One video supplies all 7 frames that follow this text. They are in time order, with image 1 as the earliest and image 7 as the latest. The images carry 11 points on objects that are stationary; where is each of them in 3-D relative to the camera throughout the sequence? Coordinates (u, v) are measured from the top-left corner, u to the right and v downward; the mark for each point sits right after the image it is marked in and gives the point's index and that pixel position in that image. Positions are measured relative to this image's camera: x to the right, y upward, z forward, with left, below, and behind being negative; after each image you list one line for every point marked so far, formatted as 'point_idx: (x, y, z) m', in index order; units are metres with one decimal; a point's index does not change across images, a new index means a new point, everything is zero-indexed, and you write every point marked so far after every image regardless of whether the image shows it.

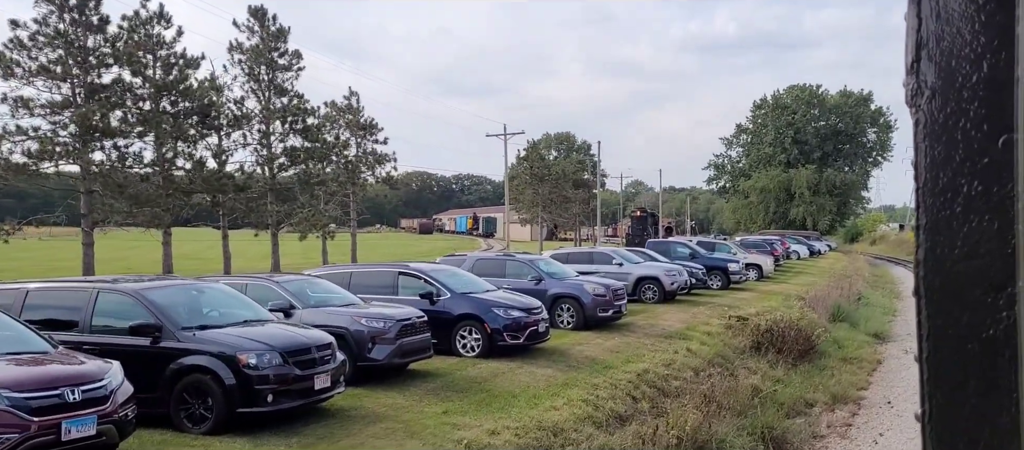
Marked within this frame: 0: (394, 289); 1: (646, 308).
0: (-1.7, -0.9, +11.4) m
1: (+2.9, -1.8, +17.8) m
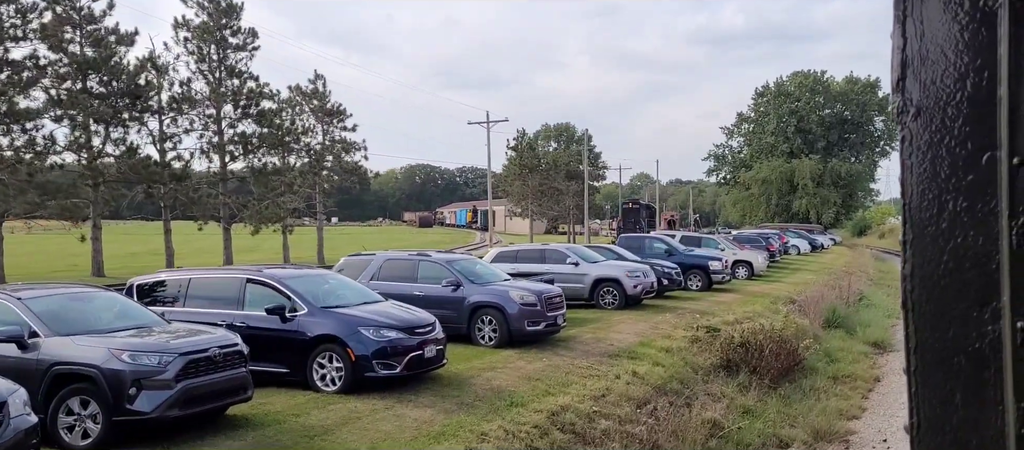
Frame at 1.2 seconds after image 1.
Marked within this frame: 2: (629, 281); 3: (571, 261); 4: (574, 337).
0: (-3.0, -0.8, +8.9) m
1: (+1.6, -1.7, +15.2) m
2: (+2.3, -1.1, +16.1) m
3: (+1.2, -0.7, +16.3) m
4: (+1.0, -1.8, +12.8) m
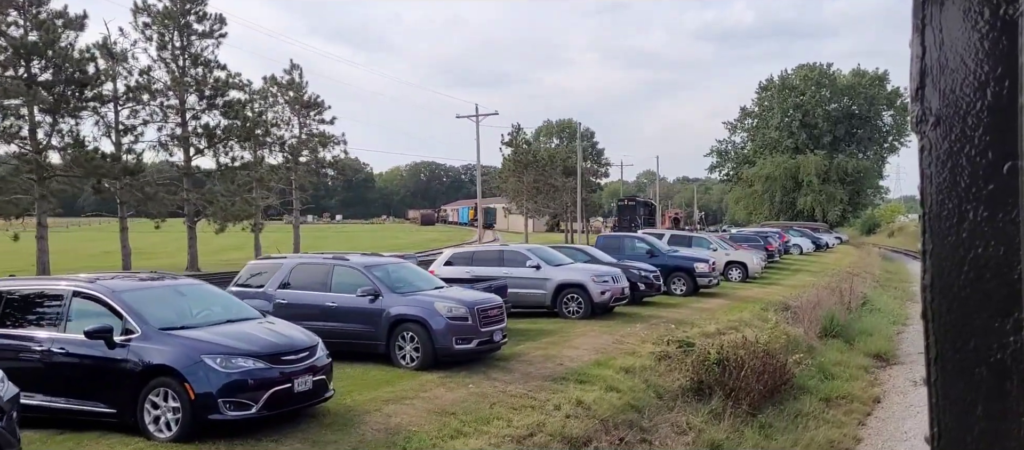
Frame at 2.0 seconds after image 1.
0: (-3.9, -0.8, +7.1) m
1: (+0.8, -1.7, +13.4) m
2: (+1.5, -1.1, +14.3) m
3: (+0.3, -0.7, +14.5) m
4: (+0.1, -1.7, +10.9) m
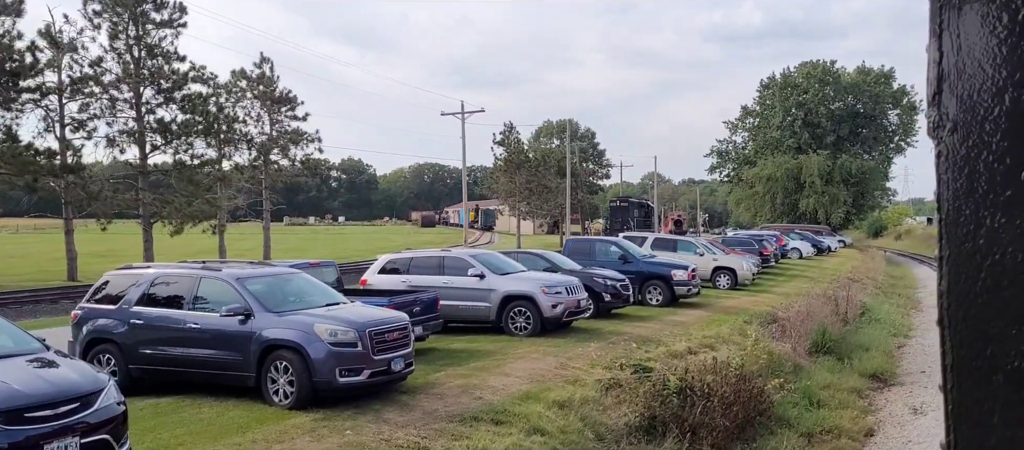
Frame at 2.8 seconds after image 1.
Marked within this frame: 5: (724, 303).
0: (-4.9, -0.9, +5.2) m
1: (-0.2, -1.7, +11.5) m
2: (+0.5, -1.1, +12.4) m
3: (-0.6, -0.7, +12.7) m
4: (-0.9, -1.8, +9.1) m
5: (+5.0, -1.8, +19.2) m
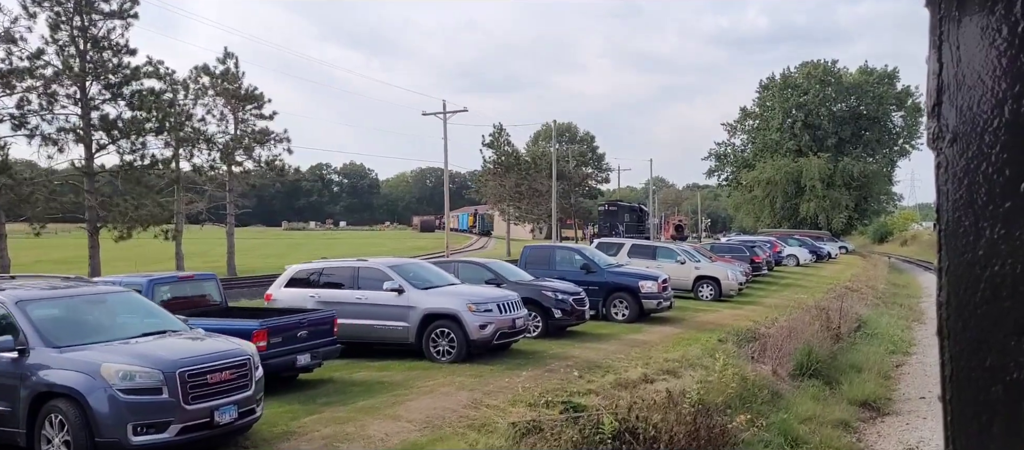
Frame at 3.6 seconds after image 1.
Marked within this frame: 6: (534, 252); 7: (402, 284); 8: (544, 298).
0: (-6.0, -0.9, +3.4) m
1: (-1.2, -1.8, +9.6) m
2: (-0.5, -1.2, +10.5) m
3: (-1.6, -0.8, +10.8) m
4: (-1.9, -1.8, +7.2) m
5: (+4.0, -2.0, +17.2) m
6: (+0.5, -0.5, +16.5) m
7: (-1.4, -0.8, +10.9) m
8: (+0.5, -1.2, +13.1) m
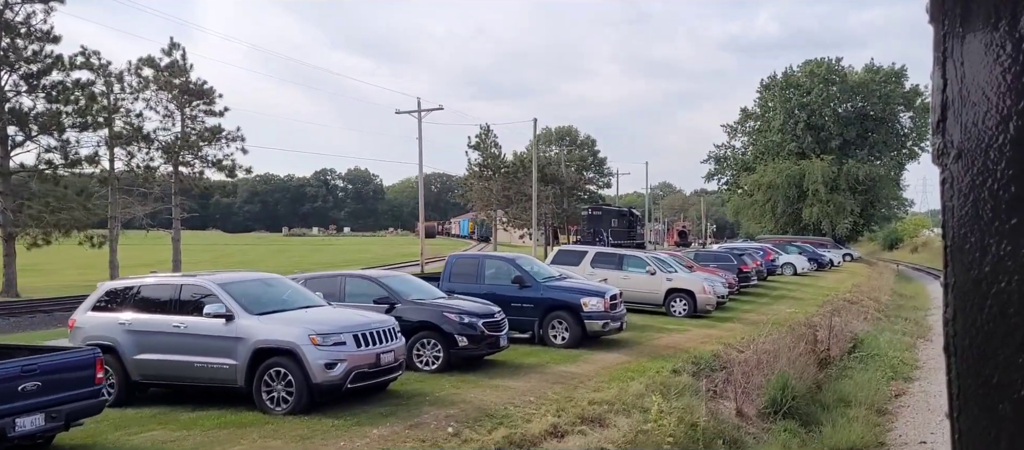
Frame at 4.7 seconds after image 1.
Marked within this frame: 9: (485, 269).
0: (-7.4, -0.9, +0.9) m
1: (-2.6, -1.9, +7.0) m
2: (-1.9, -1.3, +7.9) m
3: (-3.0, -0.9, +8.2) m
4: (-3.4, -1.9, +4.6) m
5: (+2.7, -2.1, +14.6) m
6: (-0.9, -0.6, +13.9) m
7: (-2.8, -0.8, +8.3) m
8: (-0.9, -1.2, +10.5) m
9: (-0.4, -0.7, +13.7) m
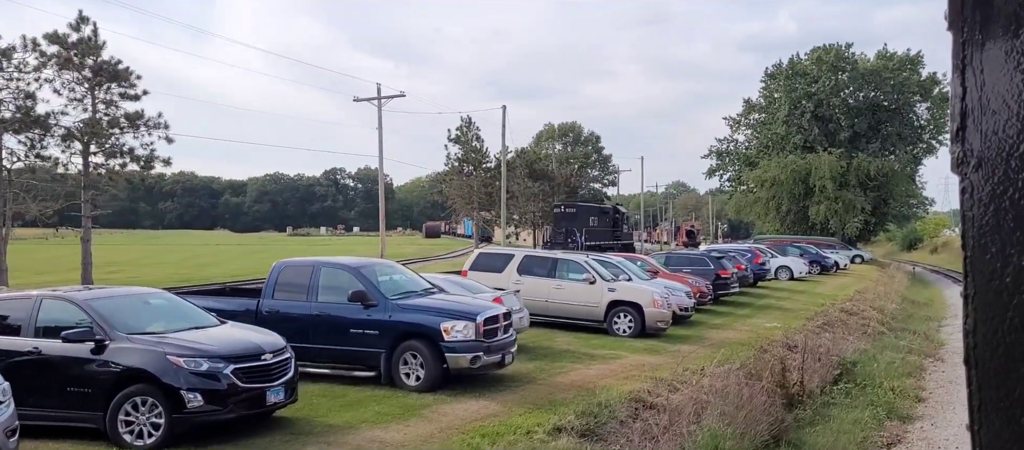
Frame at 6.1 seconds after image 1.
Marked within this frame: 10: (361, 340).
0: (-9.7, -0.8, -2.6) m
1: (-4.7, -1.8, +3.5) m
2: (-4.0, -1.2, +4.3) m
3: (-5.1, -0.8, +4.6) m
4: (-5.5, -1.8, +1.1) m
5: (+0.8, -2.0, +10.9) m
6: (-2.8, -0.6, +10.3) m
7: (-4.9, -0.8, +4.7) m
8: (-2.9, -1.2, +6.9) m
9: (-2.4, -0.7, +10.1) m
10: (-1.8, -1.4, +9.8) m
